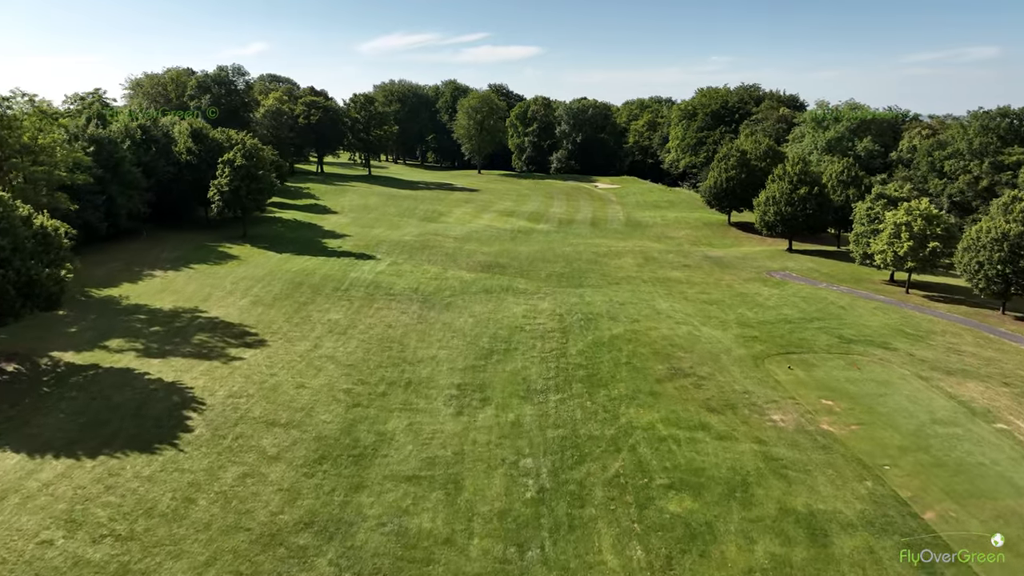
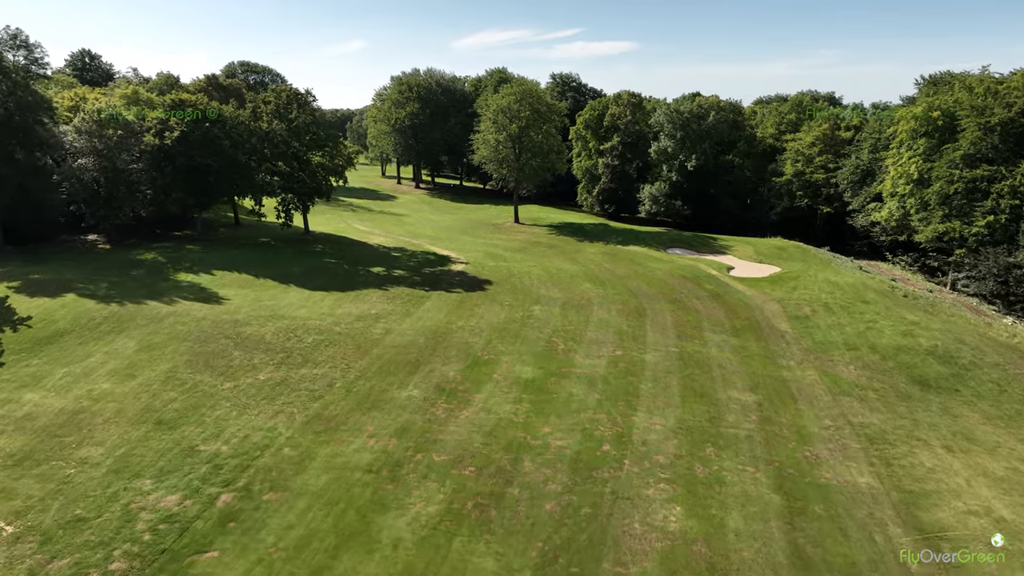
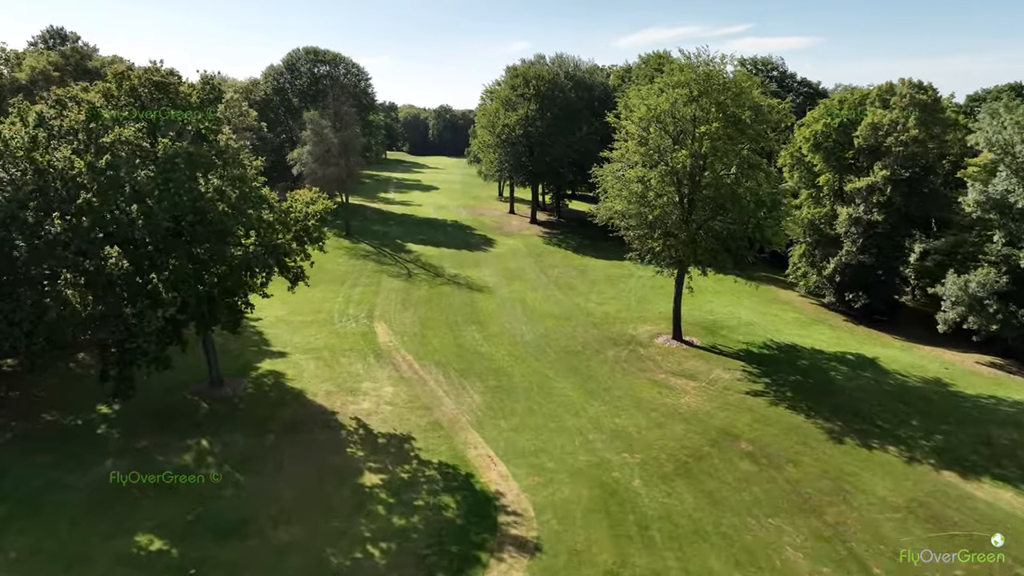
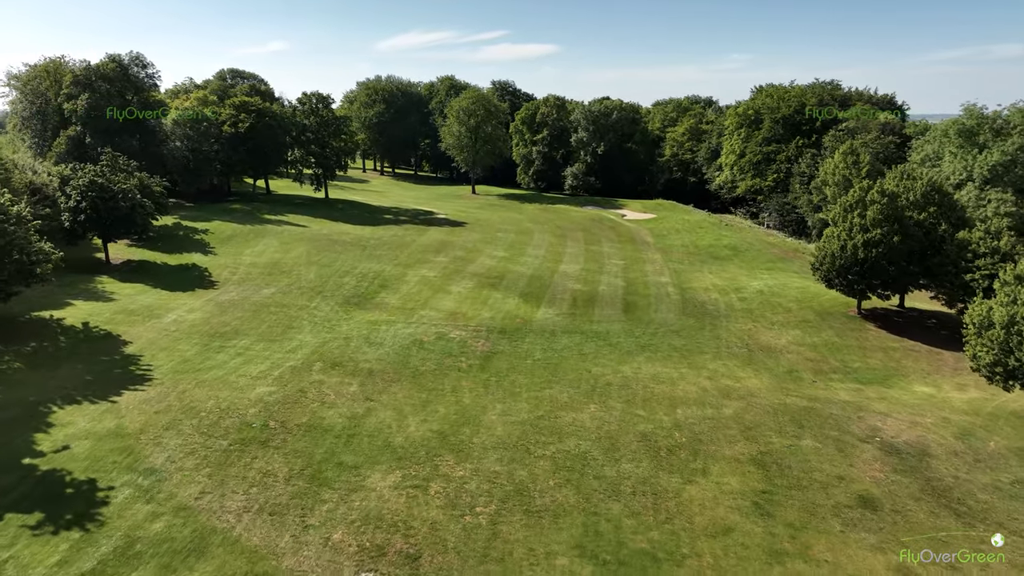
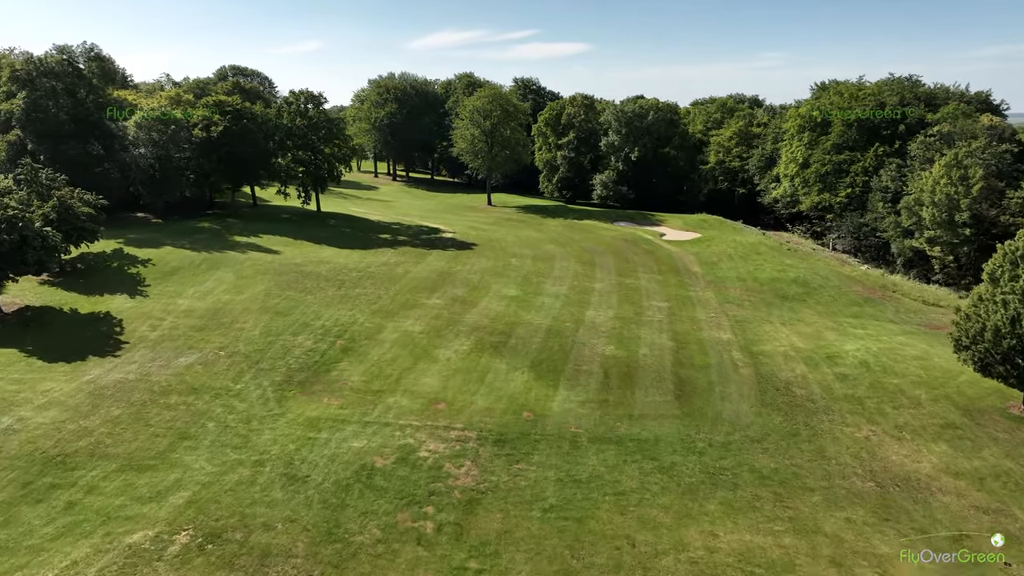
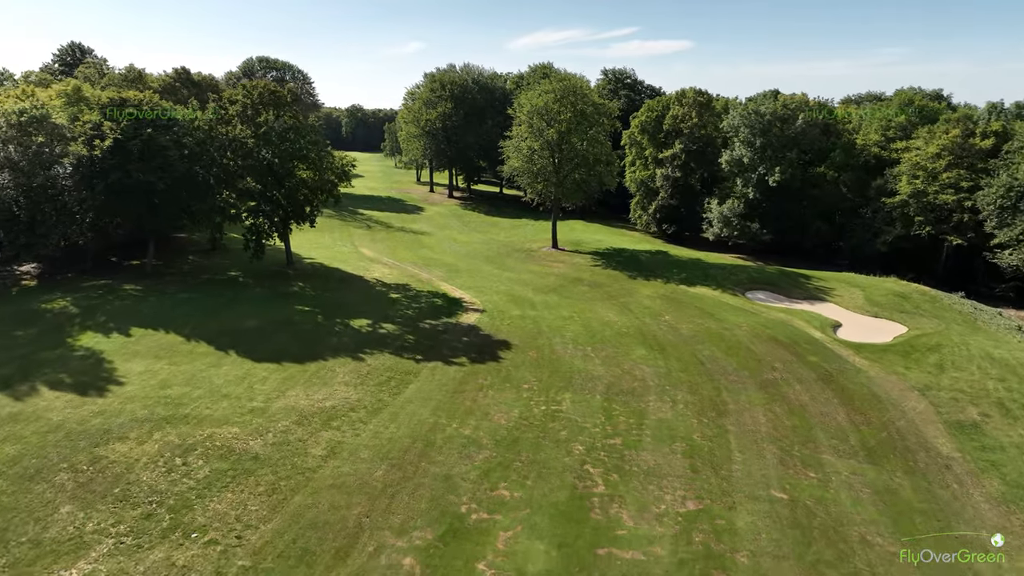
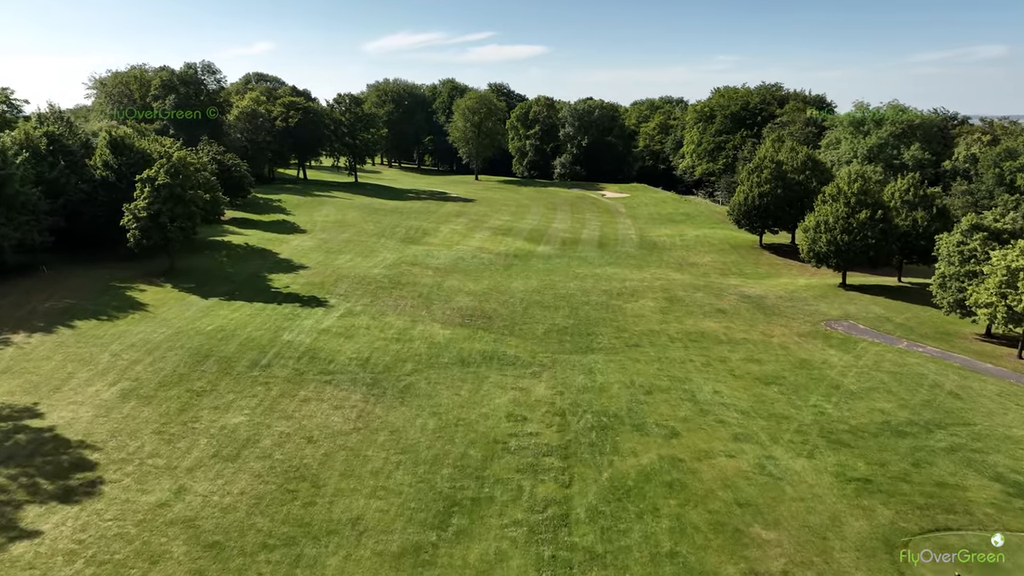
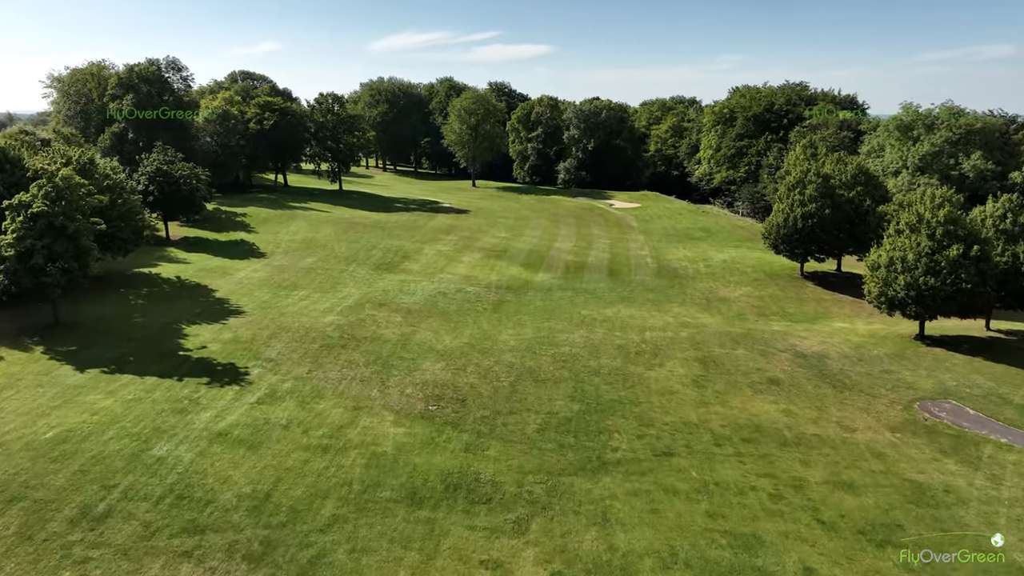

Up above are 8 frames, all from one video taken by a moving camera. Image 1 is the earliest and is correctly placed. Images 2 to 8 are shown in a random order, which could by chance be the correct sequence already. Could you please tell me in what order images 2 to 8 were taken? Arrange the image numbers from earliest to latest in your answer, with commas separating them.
7, 8, 4, 5, 2, 6, 3
